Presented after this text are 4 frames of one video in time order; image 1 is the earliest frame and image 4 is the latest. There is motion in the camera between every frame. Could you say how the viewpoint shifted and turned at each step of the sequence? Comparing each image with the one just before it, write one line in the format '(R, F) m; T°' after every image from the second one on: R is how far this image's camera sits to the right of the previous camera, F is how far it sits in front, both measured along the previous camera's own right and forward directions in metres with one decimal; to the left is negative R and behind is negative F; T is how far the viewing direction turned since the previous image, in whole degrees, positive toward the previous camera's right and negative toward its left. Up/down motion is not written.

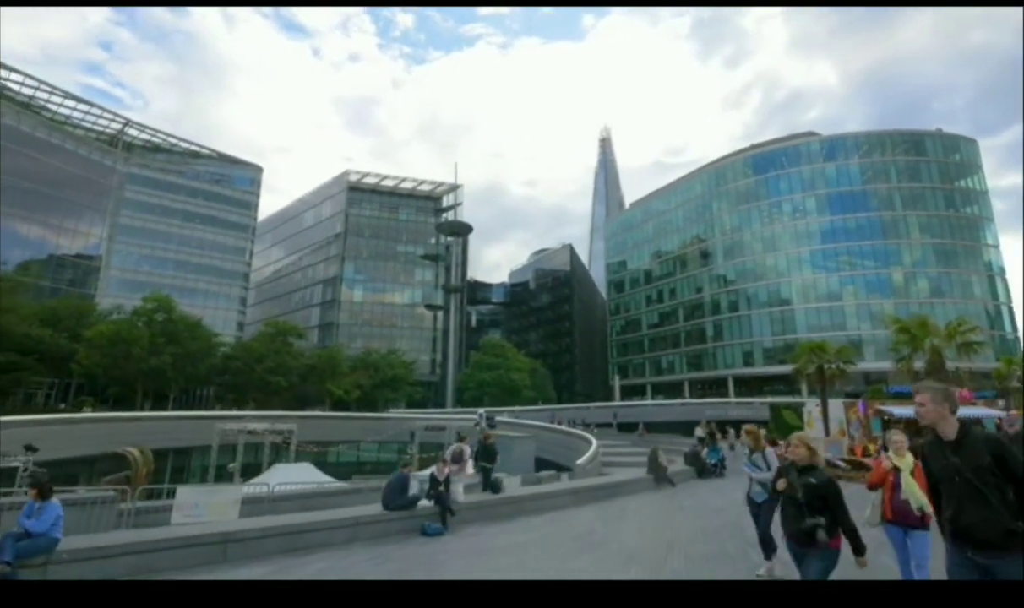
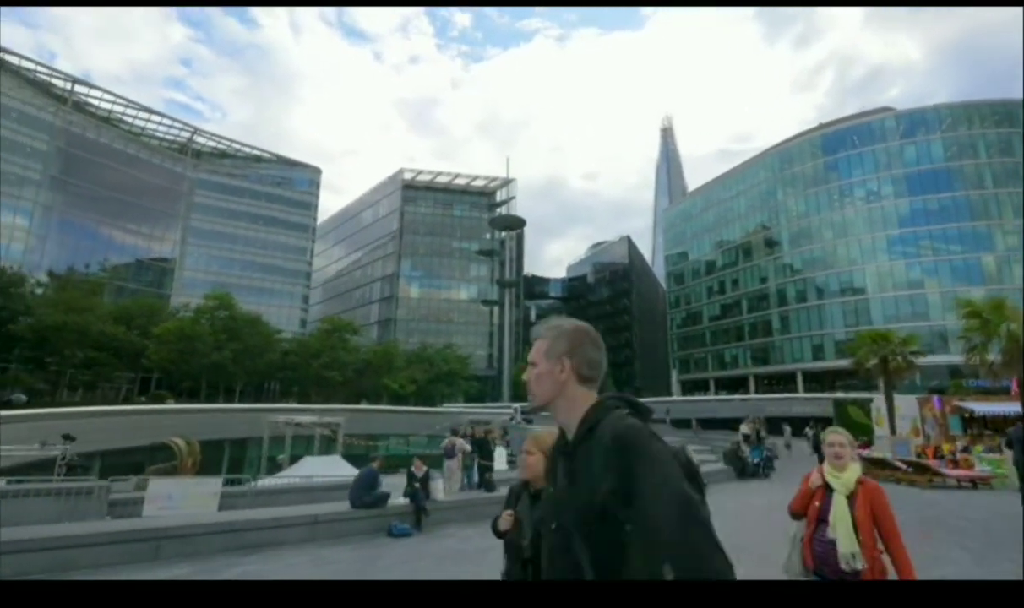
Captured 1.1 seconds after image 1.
(+0.3, +0.2) m; -6°
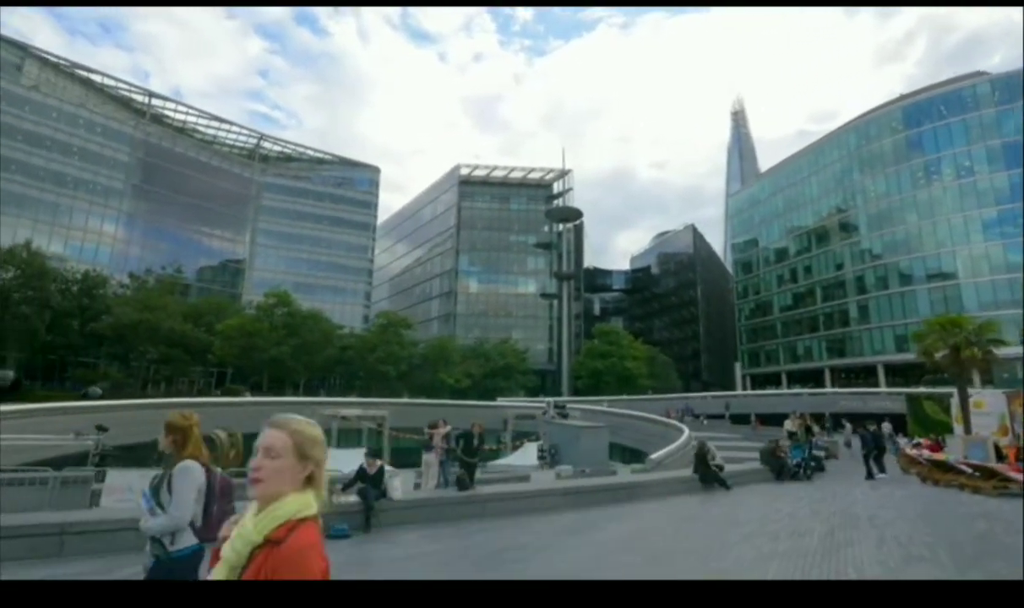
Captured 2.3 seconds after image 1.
(+0.3, +0.2) m; -7°
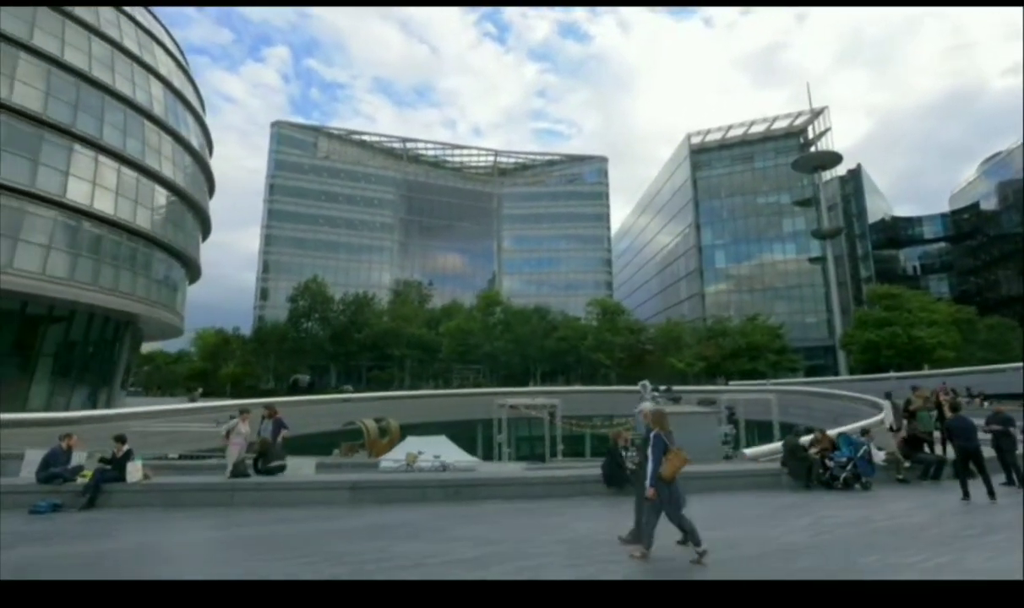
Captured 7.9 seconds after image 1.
(+1.6, +0.7) m; -29°
